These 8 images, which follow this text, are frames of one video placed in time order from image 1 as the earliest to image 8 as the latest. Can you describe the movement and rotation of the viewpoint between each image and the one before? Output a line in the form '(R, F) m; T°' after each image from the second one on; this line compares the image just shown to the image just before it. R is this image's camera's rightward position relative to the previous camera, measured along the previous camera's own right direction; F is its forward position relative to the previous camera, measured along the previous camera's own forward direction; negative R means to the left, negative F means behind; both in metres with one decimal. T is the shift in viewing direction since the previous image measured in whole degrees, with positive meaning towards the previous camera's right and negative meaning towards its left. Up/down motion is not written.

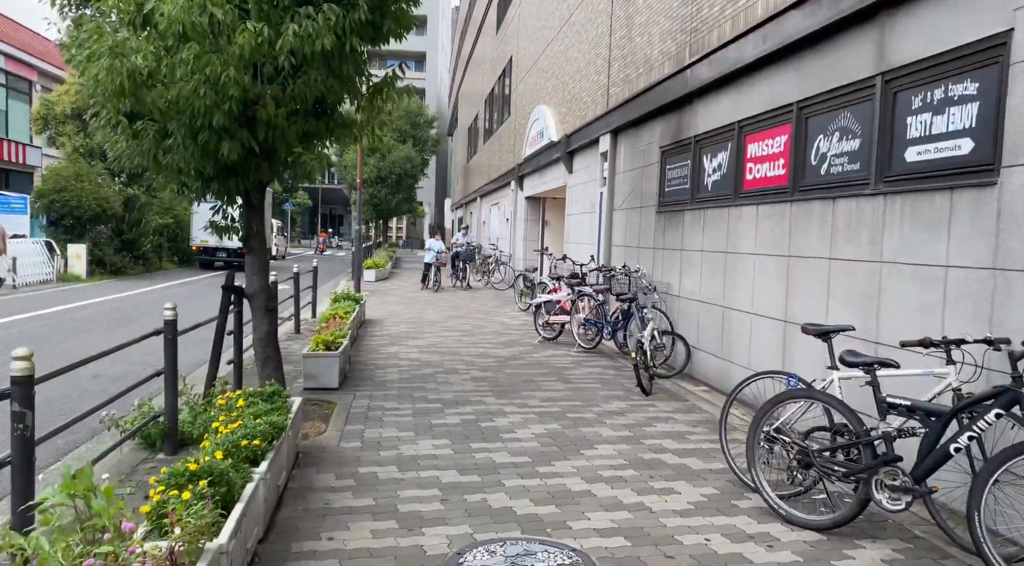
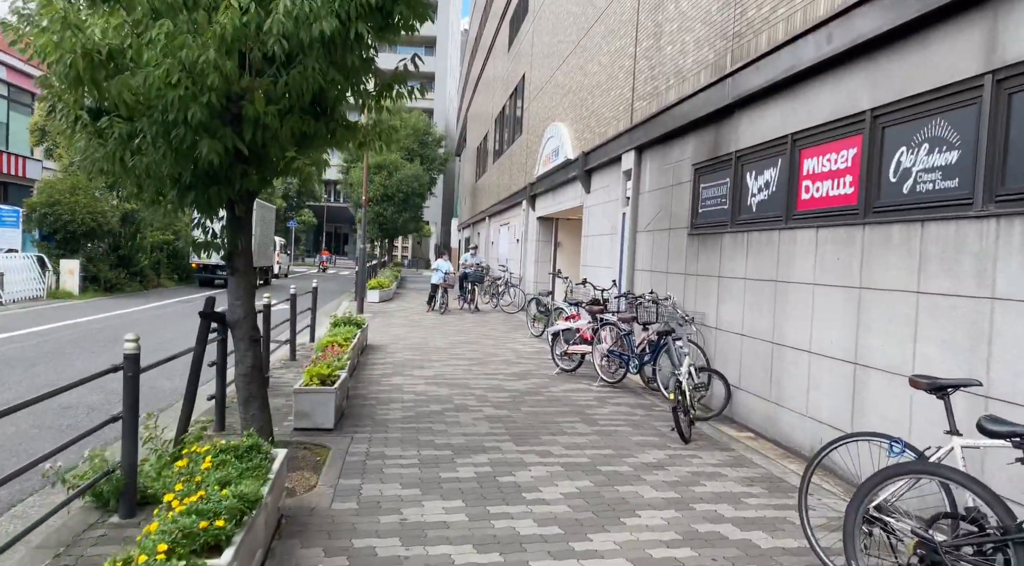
(-0.1, +0.9) m; 0°
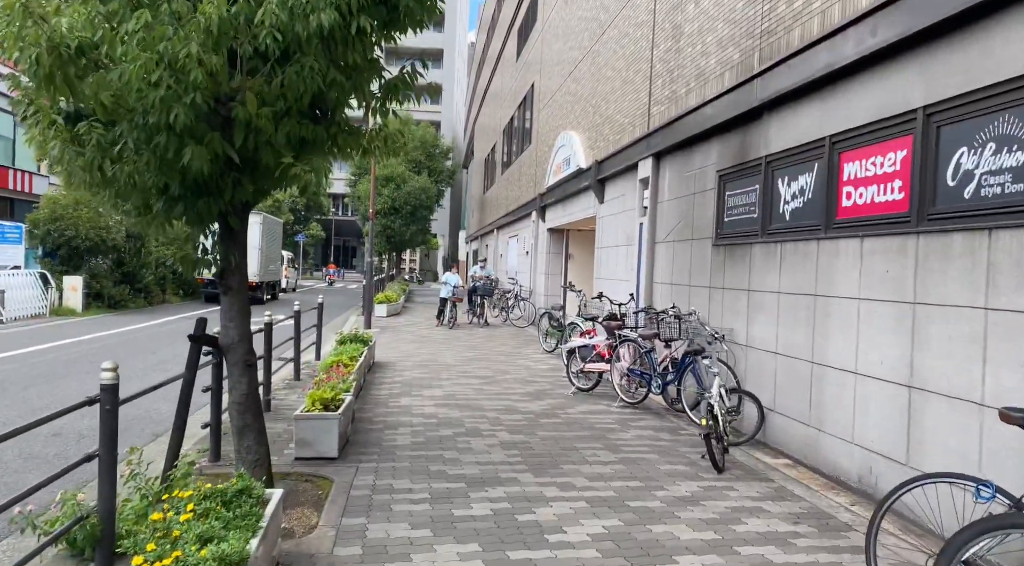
(-0.1, +0.5) m; -1°
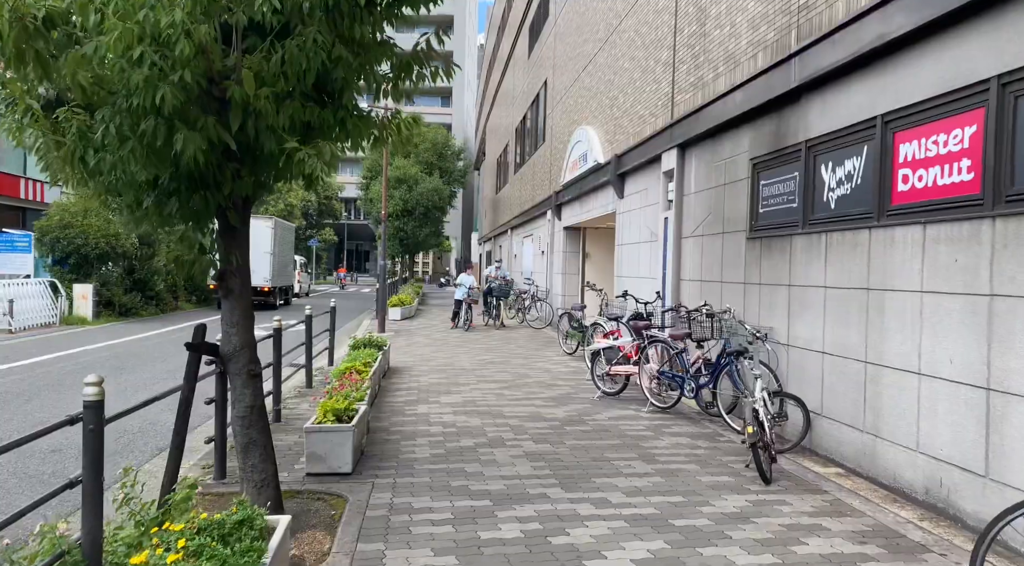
(-0.1, +0.5) m; -1°
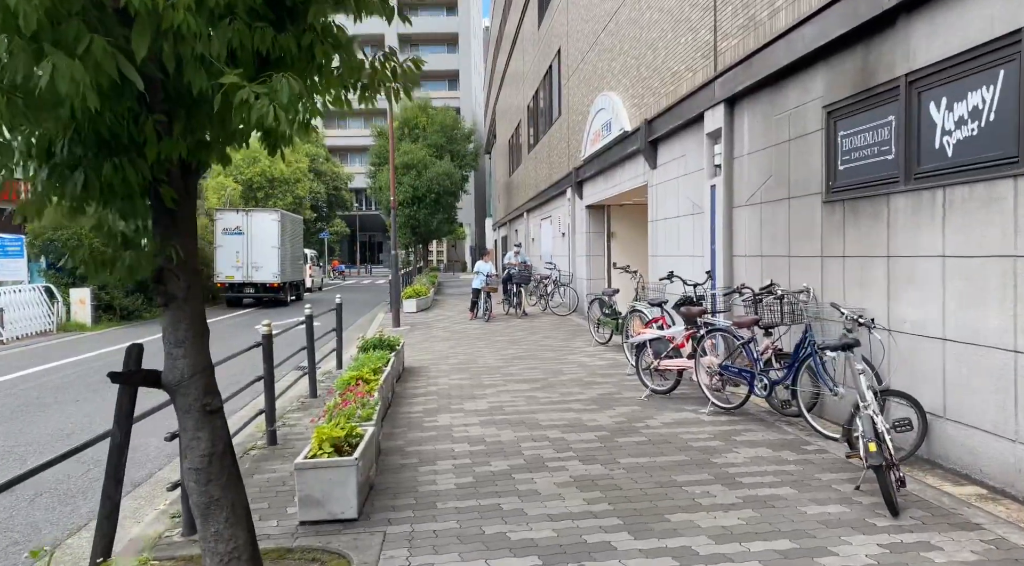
(-0.1, +1.3) m; -1°
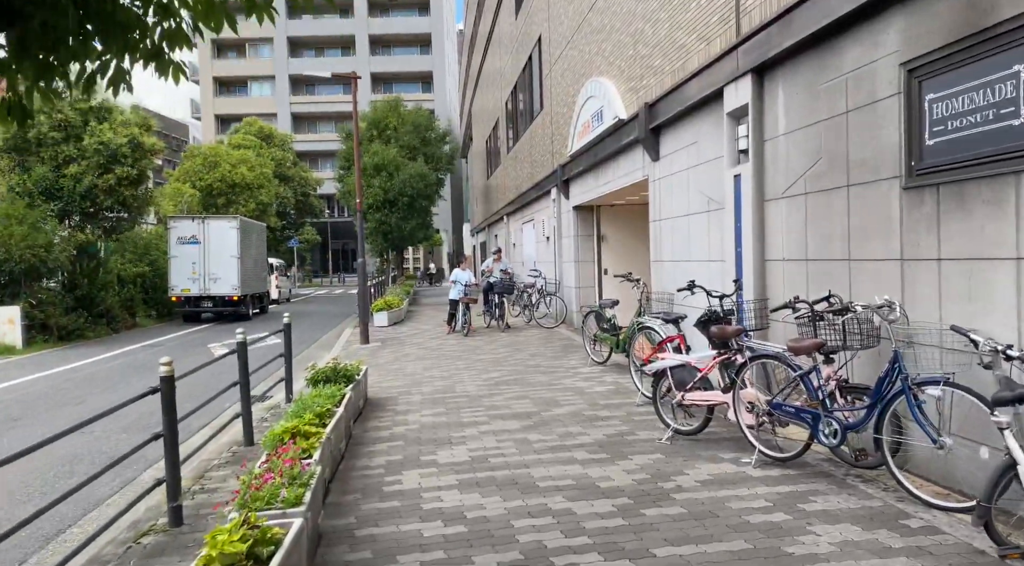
(-0.1, +1.7) m; +2°
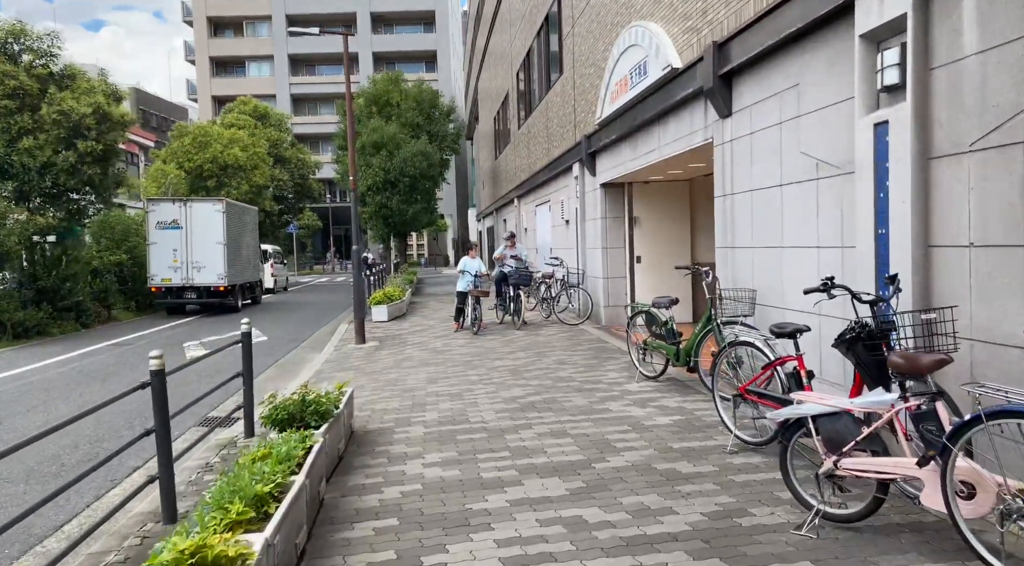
(-0.2, +2.3) m; 0°
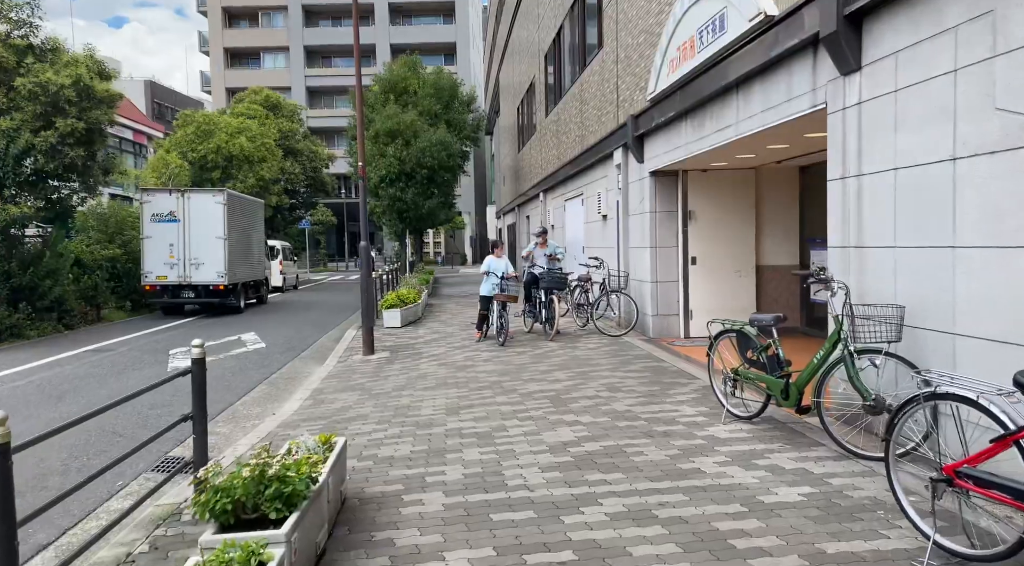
(-0.3, +2.0) m; -1°
